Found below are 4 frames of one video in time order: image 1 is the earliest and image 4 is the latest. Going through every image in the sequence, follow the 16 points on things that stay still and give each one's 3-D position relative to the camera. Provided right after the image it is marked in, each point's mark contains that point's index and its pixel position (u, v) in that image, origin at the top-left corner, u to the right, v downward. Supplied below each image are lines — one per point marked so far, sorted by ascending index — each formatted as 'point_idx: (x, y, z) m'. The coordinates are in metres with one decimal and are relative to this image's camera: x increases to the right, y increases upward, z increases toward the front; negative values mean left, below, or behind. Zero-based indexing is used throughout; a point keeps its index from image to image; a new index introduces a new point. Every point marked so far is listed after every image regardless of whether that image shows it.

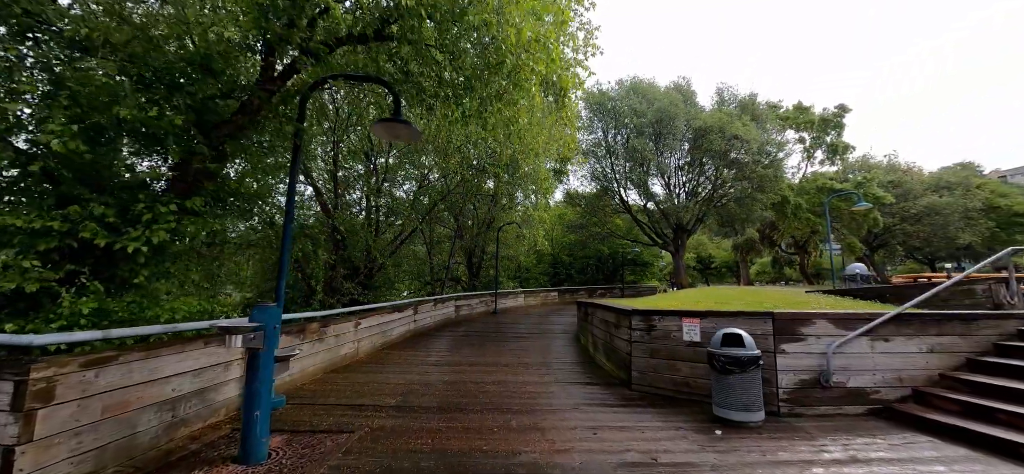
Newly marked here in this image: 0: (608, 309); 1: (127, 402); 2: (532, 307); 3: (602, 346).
0: (+1.4, -1.1, +5.8) m
1: (-2.6, -1.1, +2.7) m
2: (+0.9, -3.1, +17.5) m
3: (+1.4, -1.7, +6.1) m
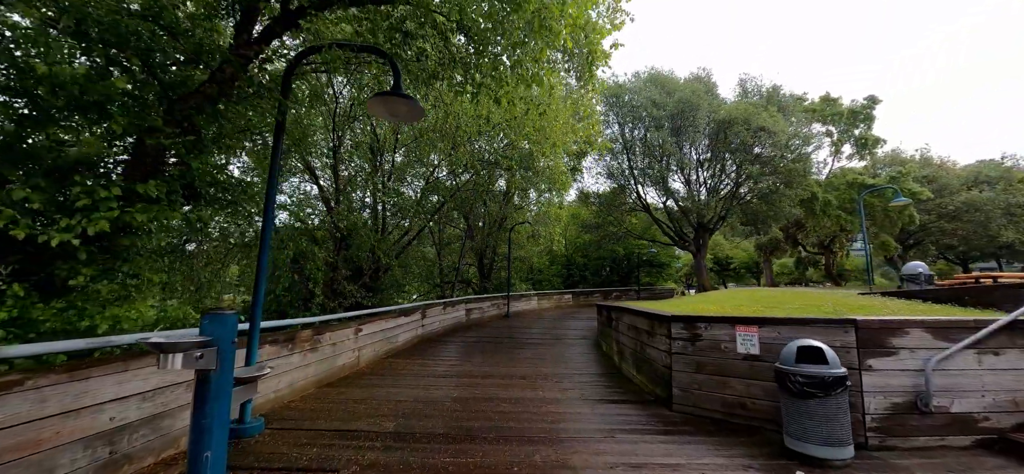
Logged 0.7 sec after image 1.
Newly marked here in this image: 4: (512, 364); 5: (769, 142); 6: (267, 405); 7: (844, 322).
0: (+1.6, -1.0, +5.1) m
1: (-2.4, -1.0, +2.0) m
2: (+1.4, -3.1, +16.8) m
3: (+1.6, -1.6, +5.4) m
4: (0.0, -2.1, +6.5) m
5: (+8.6, +3.2, +13.4) m
6: (-2.3, -1.6, +3.8) m
7: (+2.6, -0.7, +3.2) m
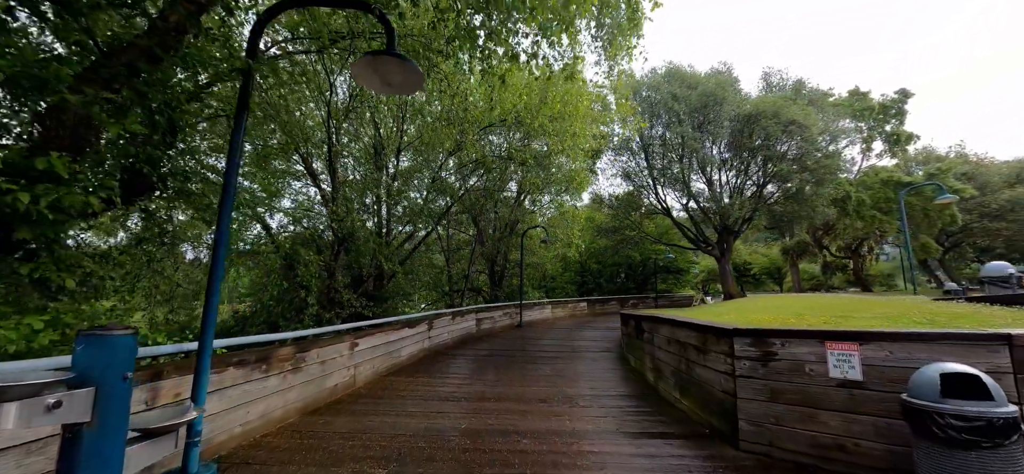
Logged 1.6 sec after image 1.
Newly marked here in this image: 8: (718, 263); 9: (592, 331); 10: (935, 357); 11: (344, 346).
0: (+1.8, -1.0, +4.2) m
1: (-2.3, -1.0, +1.3) m
2: (+1.9, -3.3, +15.9) m
3: (+1.8, -1.6, +4.5) m
4: (+0.2, -2.1, +5.7) m
5: (+9.0, +3.1, +12.5) m
6: (-2.1, -1.6, +3.0) m
7: (+2.8, -0.6, +2.3) m
8: (+7.6, -0.9, +14.8) m
9: (+2.6, -3.1, +13.2) m
10: (+2.6, -0.7, +2.5) m
11: (-2.1, -1.4, +5.0) m
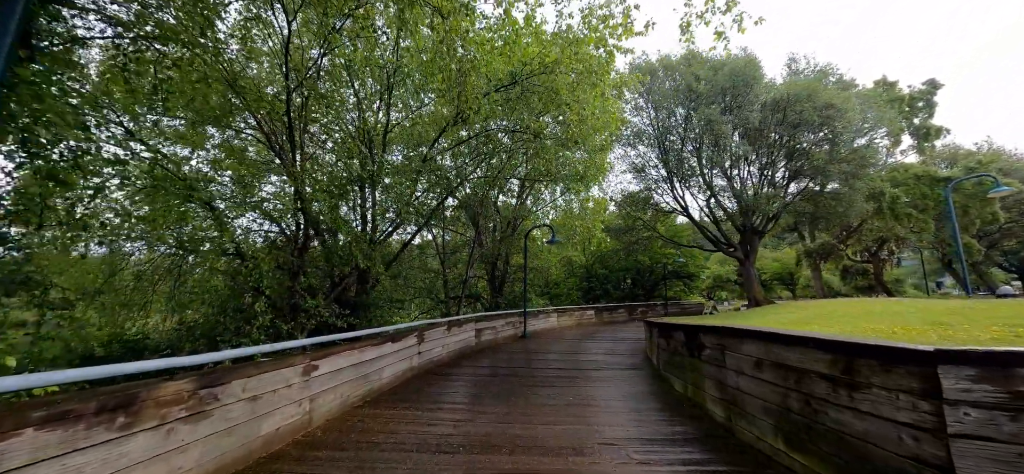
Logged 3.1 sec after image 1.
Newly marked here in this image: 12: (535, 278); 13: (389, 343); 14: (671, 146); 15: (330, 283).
0: (+2.0, -0.8, +2.8) m
1: (-2.1, -0.7, -0.1) m
2: (+2.0, -3.3, +14.5) m
3: (+2.0, -1.4, +3.1) m
4: (+0.4, -1.9, +4.2) m
5: (+9.1, +3.2, +11.3) m
6: (-2.0, -1.3, +1.6) m
7: (+3.0, -0.3, +1.0) m
8: (+7.7, -1.0, +13.5) m
9: (+2.7, -3.1, +11.7) m
10: (+2.8, -0.5, +1.1) m
11: (-1.9, -1.2, +3.5) m
12: (+0.9, -1.6, +15.4) m
13: (-1.8, -1.5, +5.6) m
14: (+5.3, +3.0, +13.3) m
15: (-3.2, -0.8, +7.0) m
